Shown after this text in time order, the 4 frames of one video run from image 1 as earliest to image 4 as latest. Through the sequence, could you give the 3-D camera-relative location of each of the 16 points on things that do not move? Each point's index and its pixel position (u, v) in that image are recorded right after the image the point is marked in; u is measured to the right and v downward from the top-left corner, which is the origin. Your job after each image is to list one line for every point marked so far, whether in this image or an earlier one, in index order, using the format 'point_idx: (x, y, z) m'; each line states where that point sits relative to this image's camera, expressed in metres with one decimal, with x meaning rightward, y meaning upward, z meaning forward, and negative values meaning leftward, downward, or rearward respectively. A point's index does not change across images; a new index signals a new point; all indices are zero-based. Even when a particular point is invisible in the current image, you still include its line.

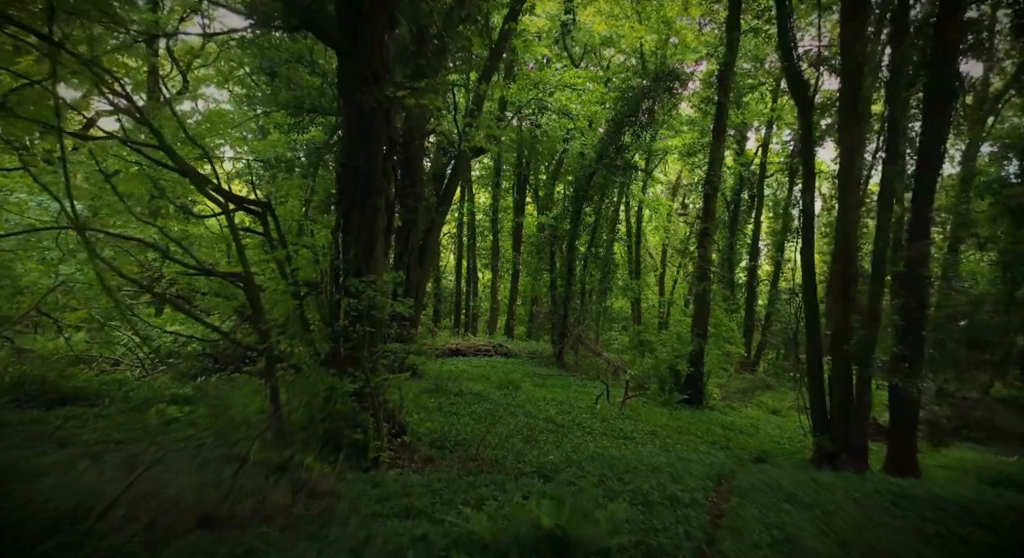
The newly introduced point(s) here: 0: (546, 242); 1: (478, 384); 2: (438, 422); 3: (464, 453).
0: (+1.1, +1.2, +18.7) m
1: (-0.7, -2.2, +11.8) m
2: (-1.0, -1.9, +7.7) m
3: (-0.6, -2.0, +6.7) m
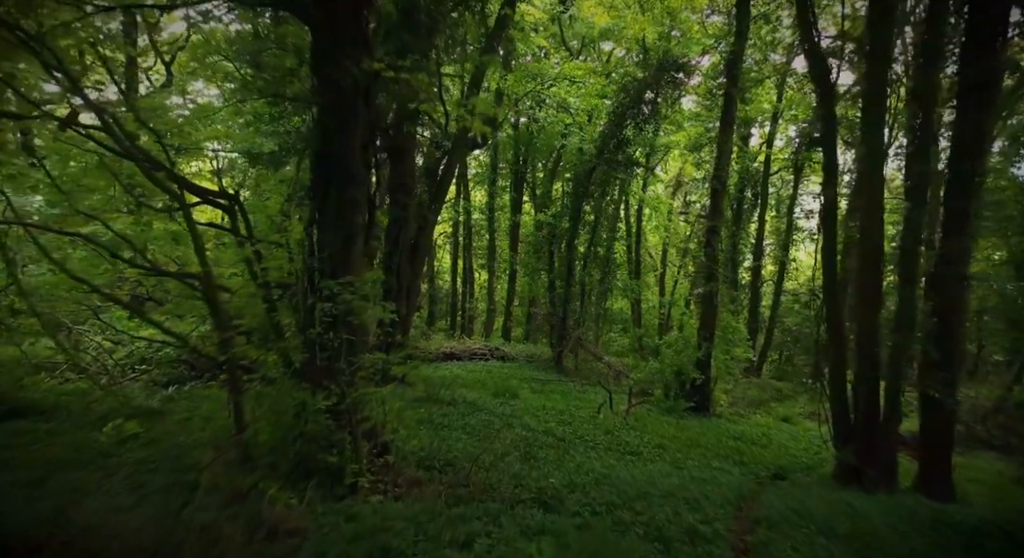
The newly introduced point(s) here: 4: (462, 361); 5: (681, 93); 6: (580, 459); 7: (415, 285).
0: (+1.0, +1.2, +18.0) m
1: (-0.8, -2.2, +11.1) m
2: (-1.1, -2.0, +7.0) m
3: (-0.6, -2.1, +6.0) m
4: (-1.4, -2.4, +16.4) m
5: (+4.3, +4.7, +14.5) m
6: (+0.8, -2.1, +6.8) m
7: (-2.1, -0.1, +12.6) m
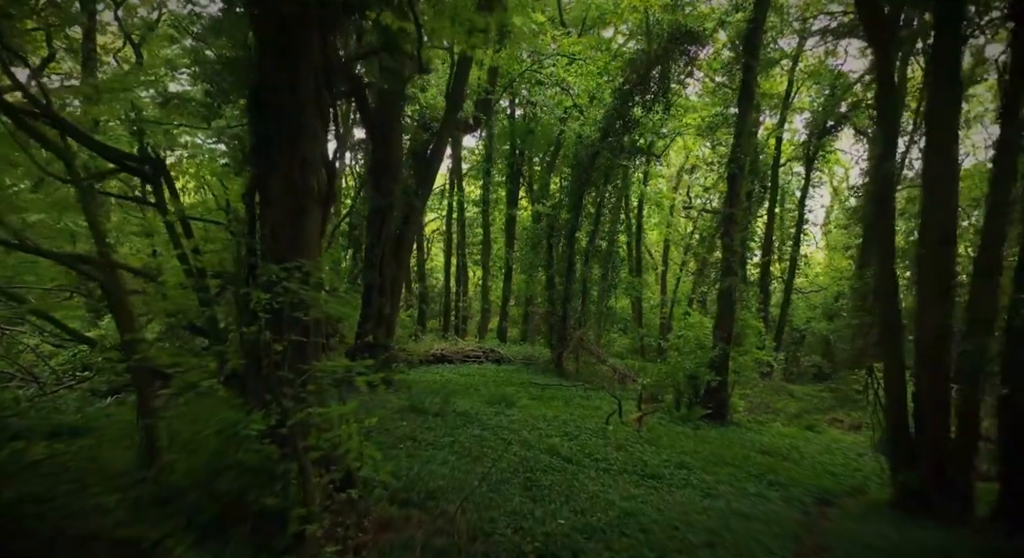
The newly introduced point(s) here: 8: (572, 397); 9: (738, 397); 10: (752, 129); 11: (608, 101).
0: (+0.9, +1.3, +16.8) m
1: (-0.8, -2.1, +9.9) m
2: (-1.1, -1.8, +5.8) m
3: (-0.6, -1.9, +4.8) m
4: (-1.5, -2.2, +15.2) m
5: (+4.2, +4.8, +13.3) m
6: (+0.8, -2.0, +5.5) m
7: (-2.2, 0.0, +11.4) m
8: (+1.2, -2.4, +11.8) m
9: (+4.9, -2.6, +12.4) m
10: (+4.7, +3.0, +11.3) m
11: (+2.4, +4.5, +14.5) m
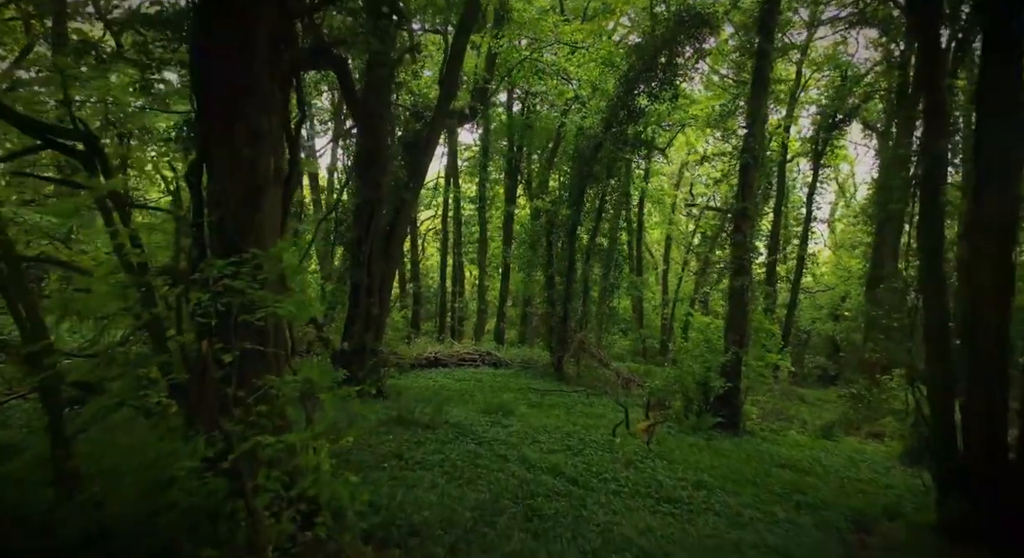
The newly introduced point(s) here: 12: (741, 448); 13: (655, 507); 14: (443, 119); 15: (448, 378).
0: (+0.8, +1.3, +16.1) m
1: (-0.9, -2.1, +9.1) m
2: (-1.1, -1.8, +5.0) m
3: (-0.6, -1.9, +4.0) m
4: (-1.6, -2.2, +14.4) m
5: (+4.1, +4.8, +12.5) m
6: (+0.7, -2.0, +4.8) m
7: (-2.3, 0.0, +10.6) m
8: (+1.2, -2.4, +11.0) m
9: (+4.8, -2.5, +11.7) m
10: (+4.7, +3.0, +10.6) m
11: (+2.4, +4.5, +13.7) m
12: (+3.6, -2.6, +9.0) m
13: (+1.3, -2.1, +5.3) m
14: (-1.3, +2.9, +10.6) m
15: (-1.4, -2.2, +12.9) m
